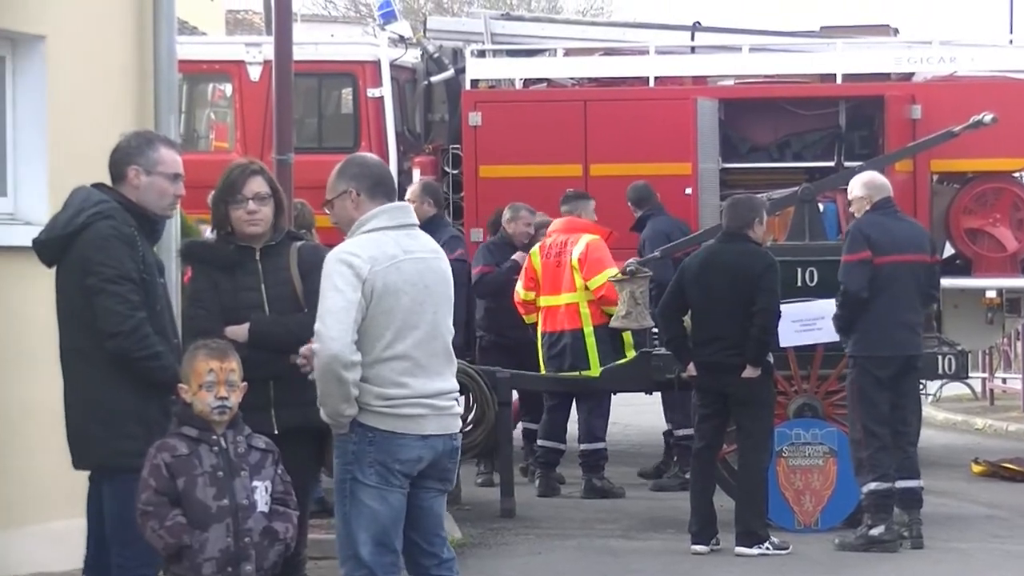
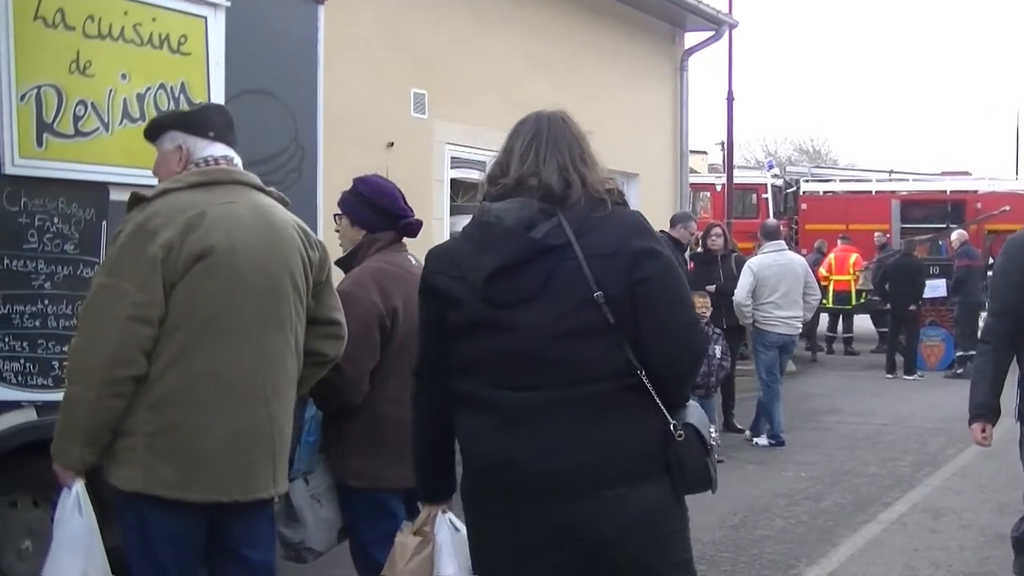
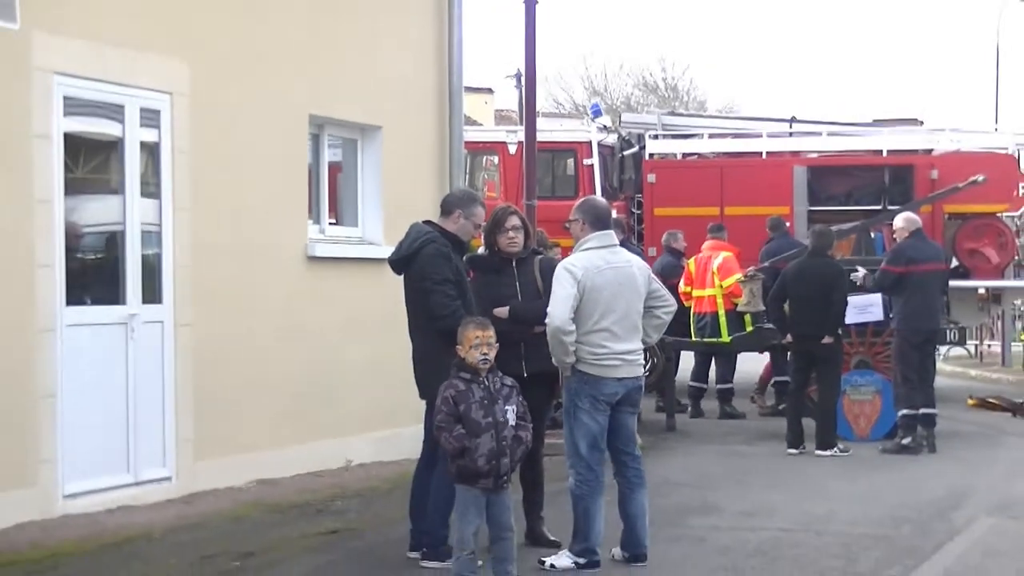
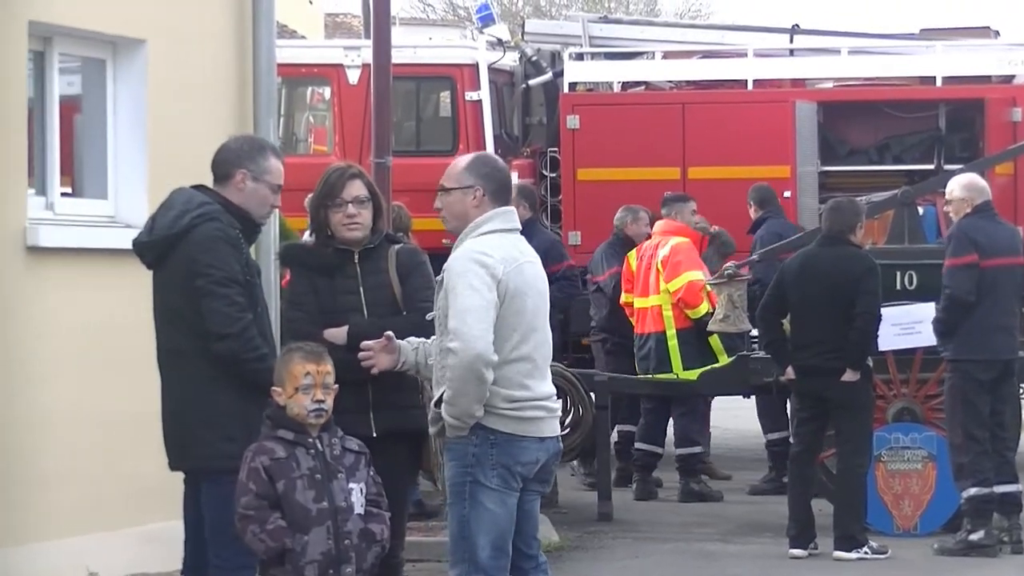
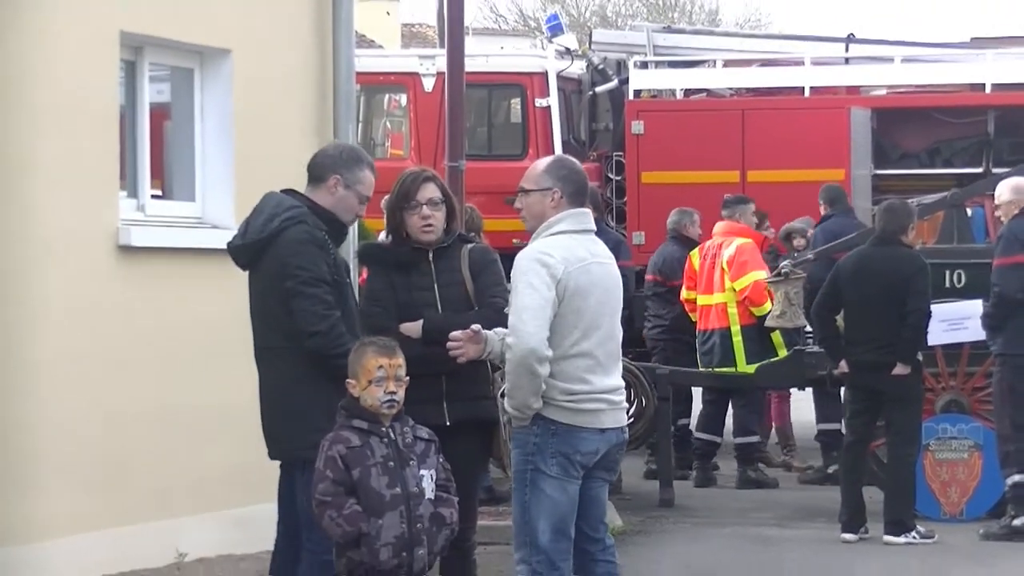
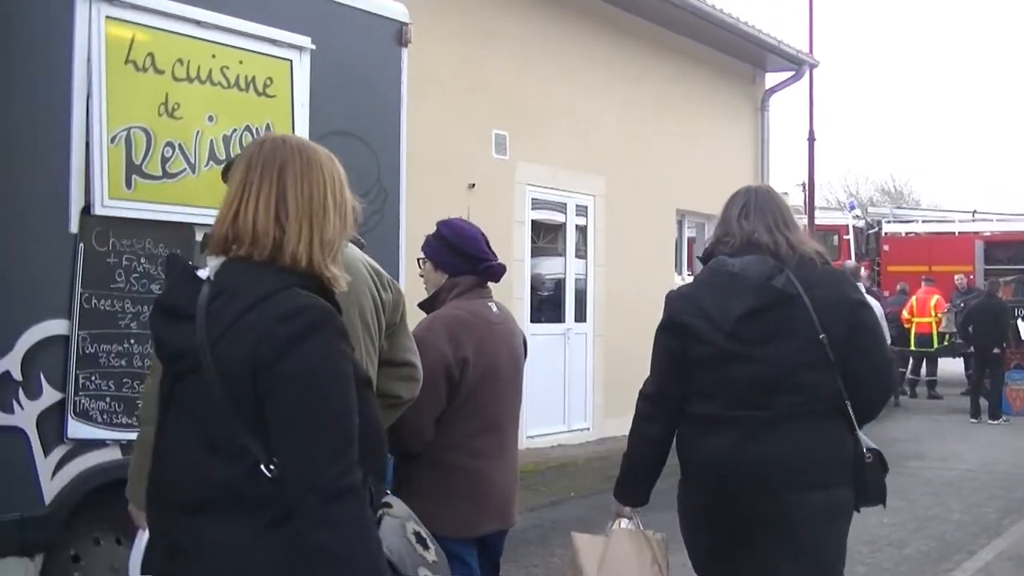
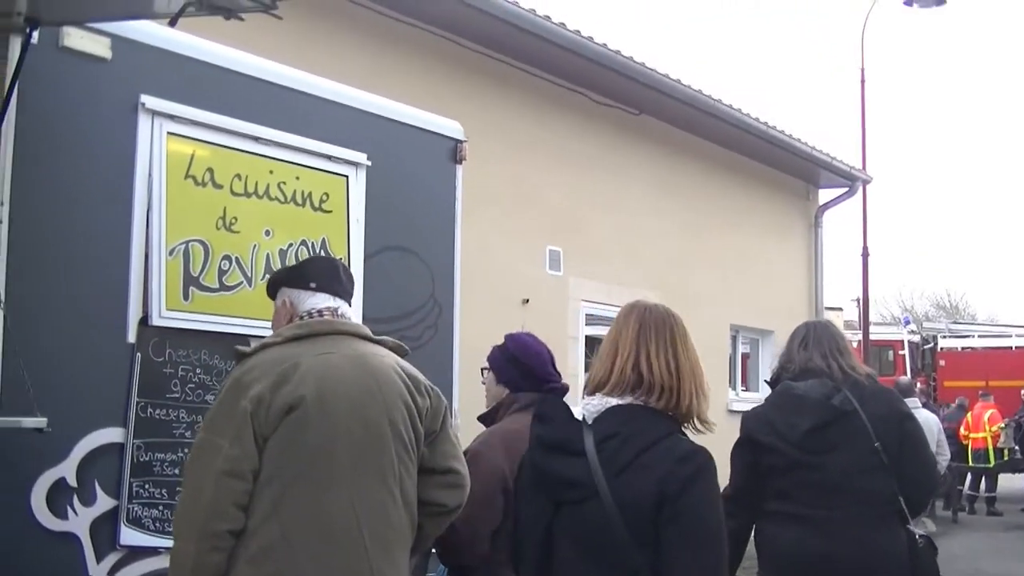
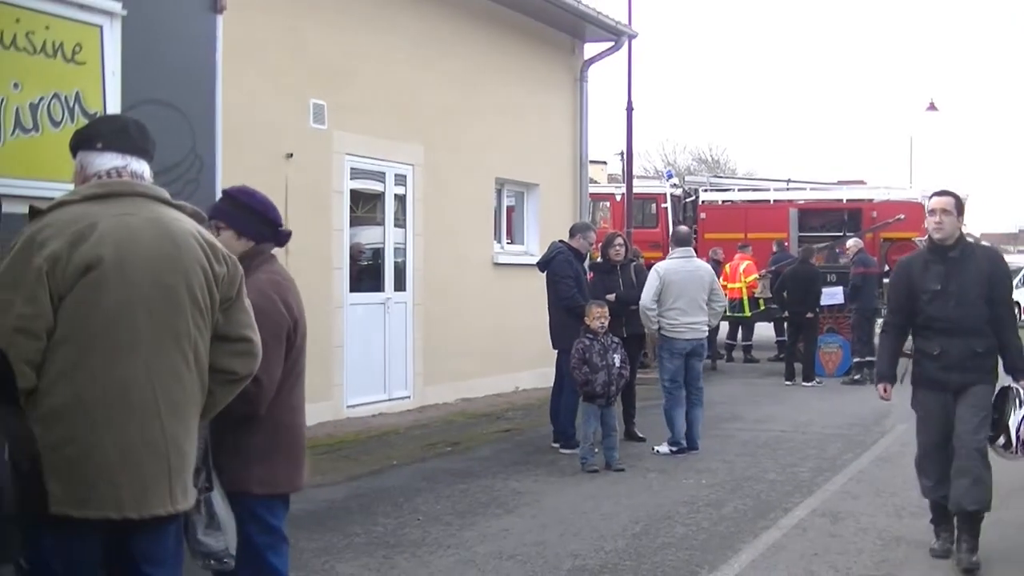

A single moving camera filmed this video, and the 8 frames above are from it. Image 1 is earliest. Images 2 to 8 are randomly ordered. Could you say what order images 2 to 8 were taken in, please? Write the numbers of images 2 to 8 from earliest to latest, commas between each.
4, 5, 3, 8, 2, 6, 7
